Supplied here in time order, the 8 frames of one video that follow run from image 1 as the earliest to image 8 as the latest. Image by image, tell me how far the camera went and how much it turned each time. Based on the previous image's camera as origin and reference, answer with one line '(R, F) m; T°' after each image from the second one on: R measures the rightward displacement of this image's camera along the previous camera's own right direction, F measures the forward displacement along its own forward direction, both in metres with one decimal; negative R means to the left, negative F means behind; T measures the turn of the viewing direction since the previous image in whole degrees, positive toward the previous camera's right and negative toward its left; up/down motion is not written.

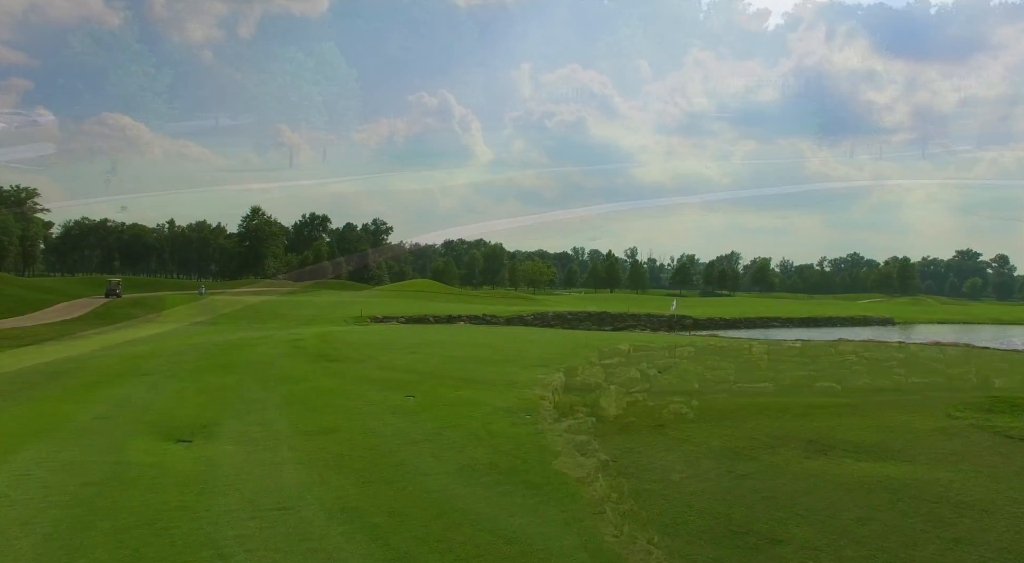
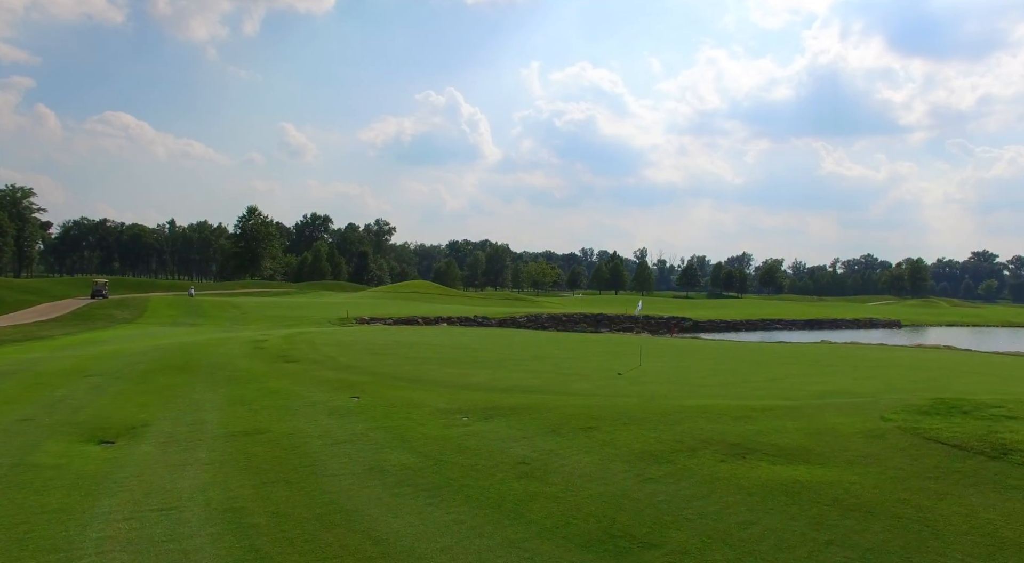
(+0.7, +0.1) m; +1°
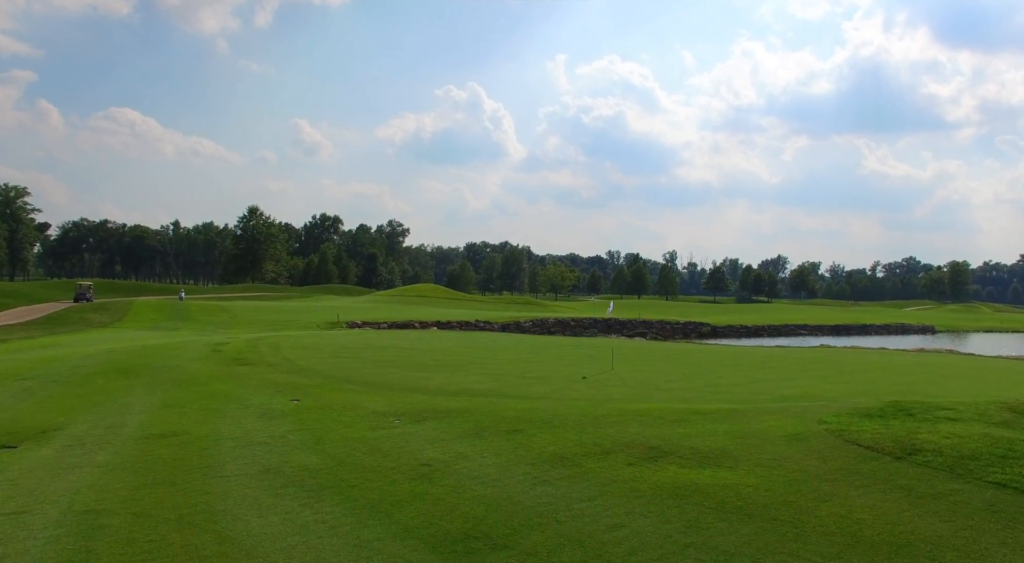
(+0.8, +0.2) m; +1°
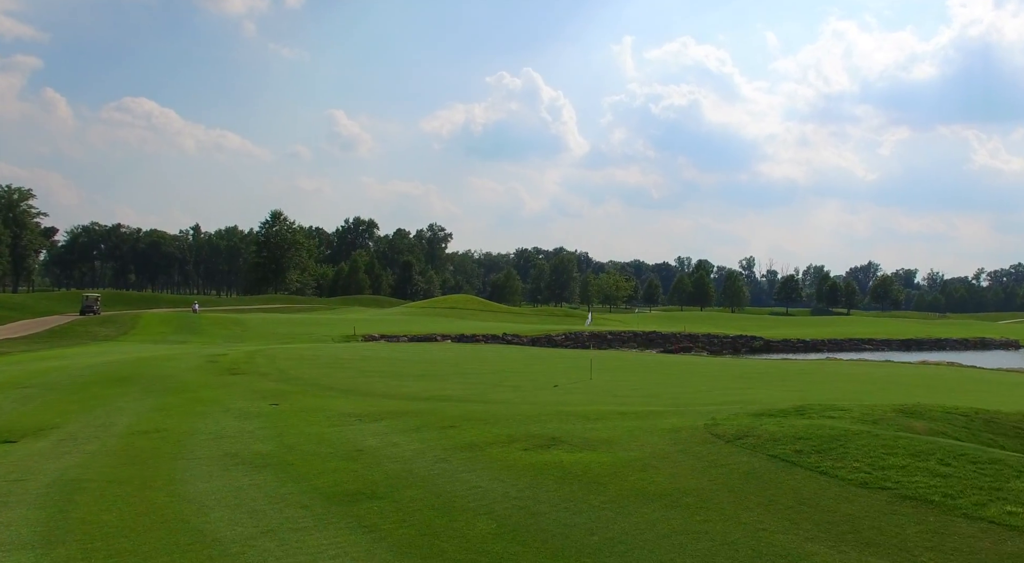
(+1.1, -1.6) m; -1°
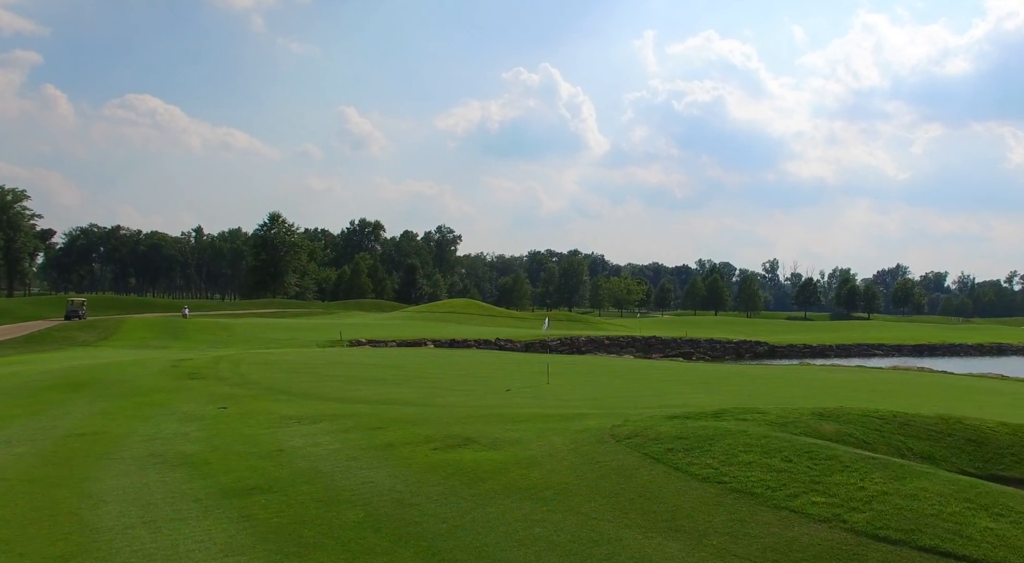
(+0.9, -0.5) m; +1°
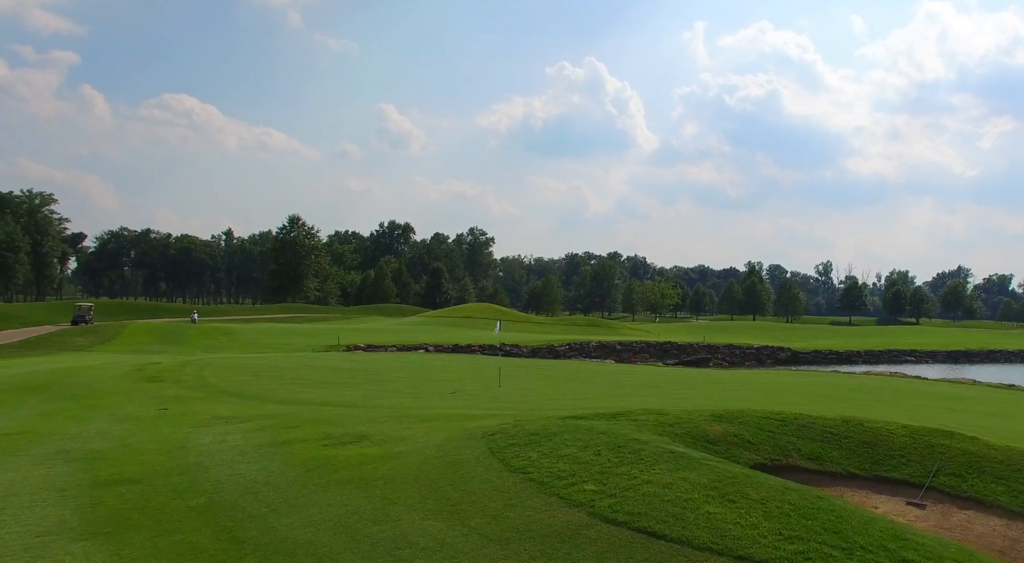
(+1.4, -0.7) m; 0°
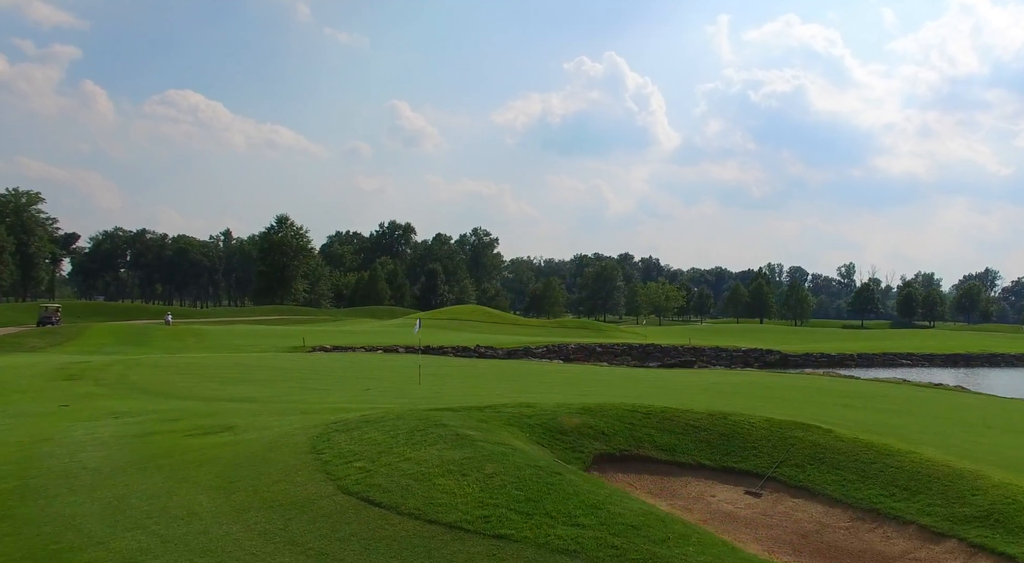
(+1.6, -0.8) m; +2°
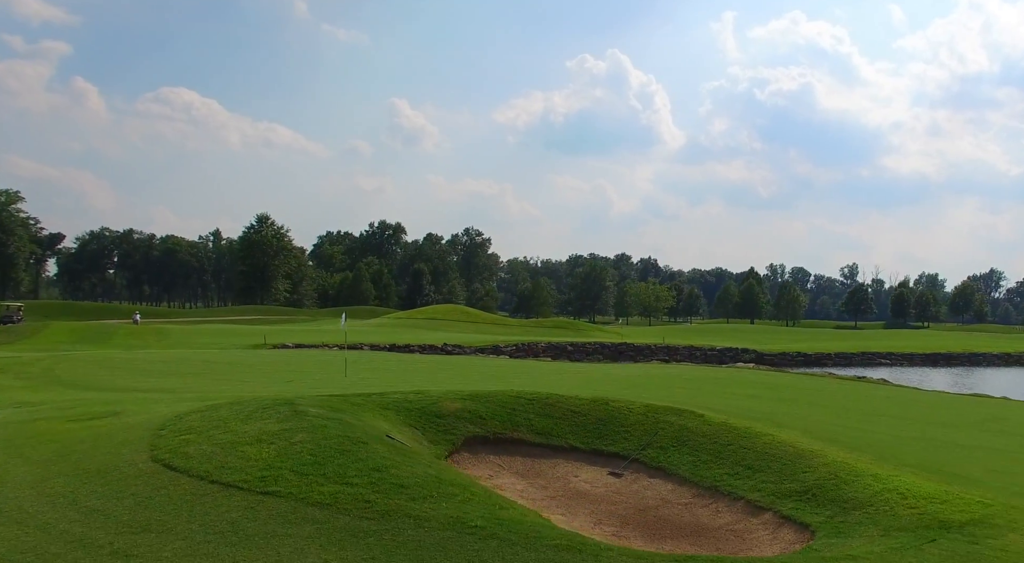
(+1.4, -0.8) m; +3°
